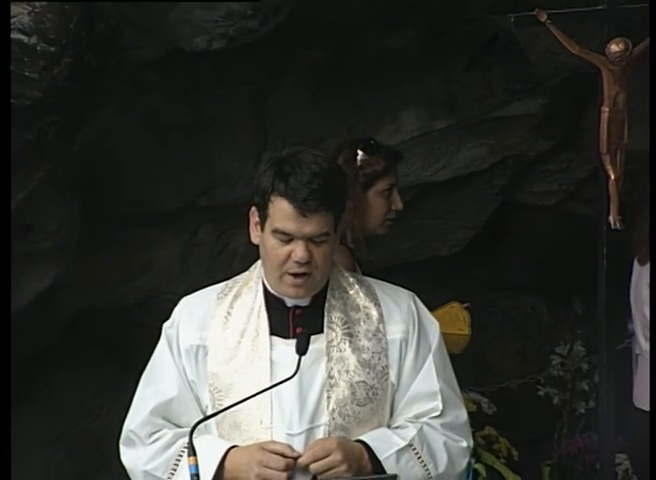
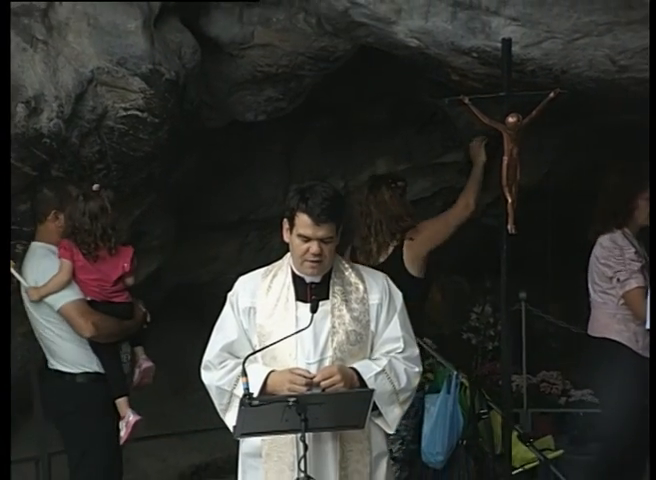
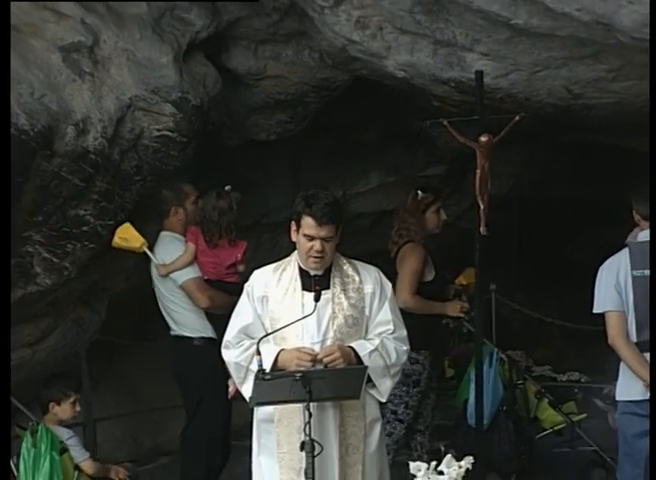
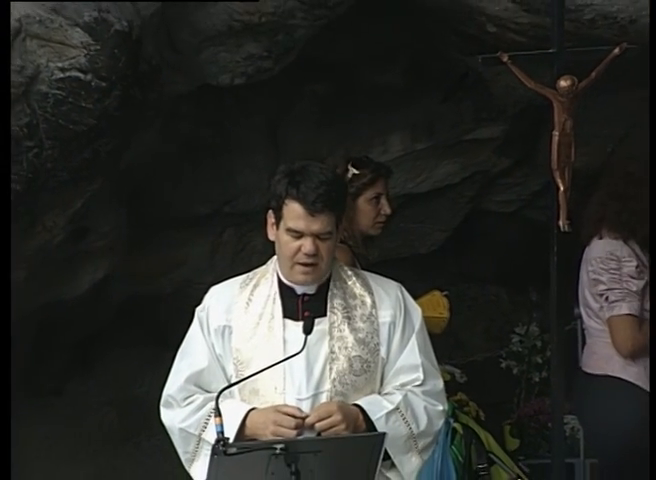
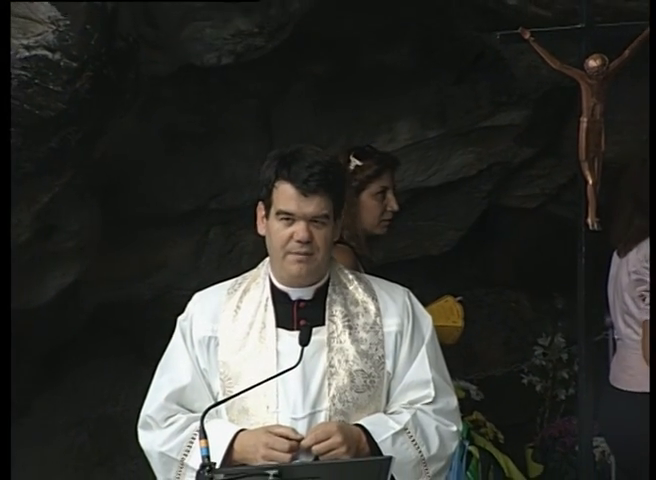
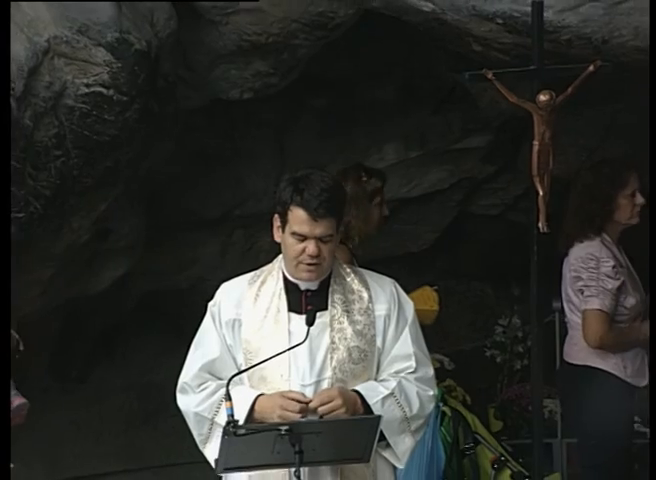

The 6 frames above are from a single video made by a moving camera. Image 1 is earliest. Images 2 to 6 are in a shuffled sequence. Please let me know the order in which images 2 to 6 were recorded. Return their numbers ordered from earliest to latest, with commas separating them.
5, 4, 6, 2, 3
